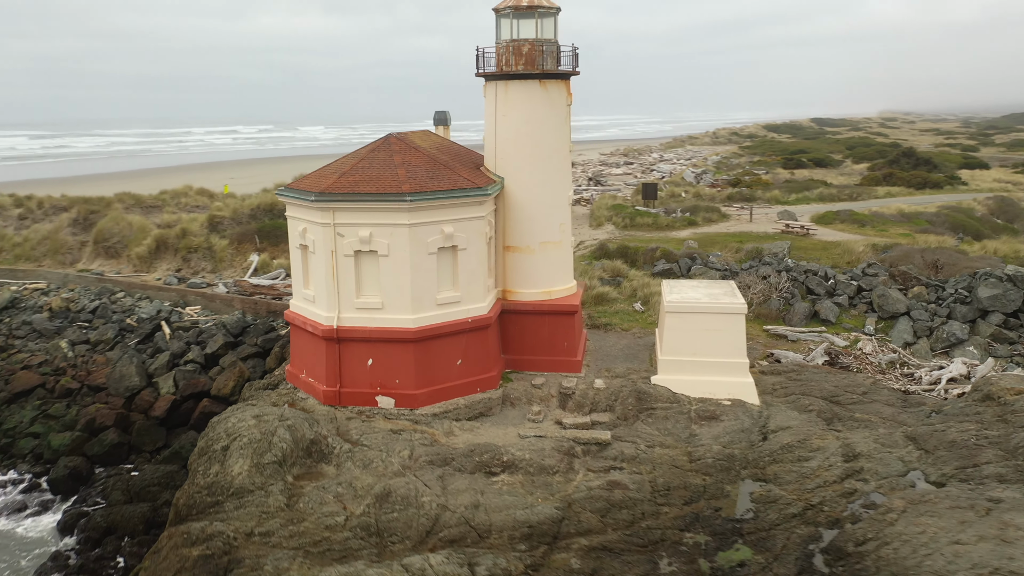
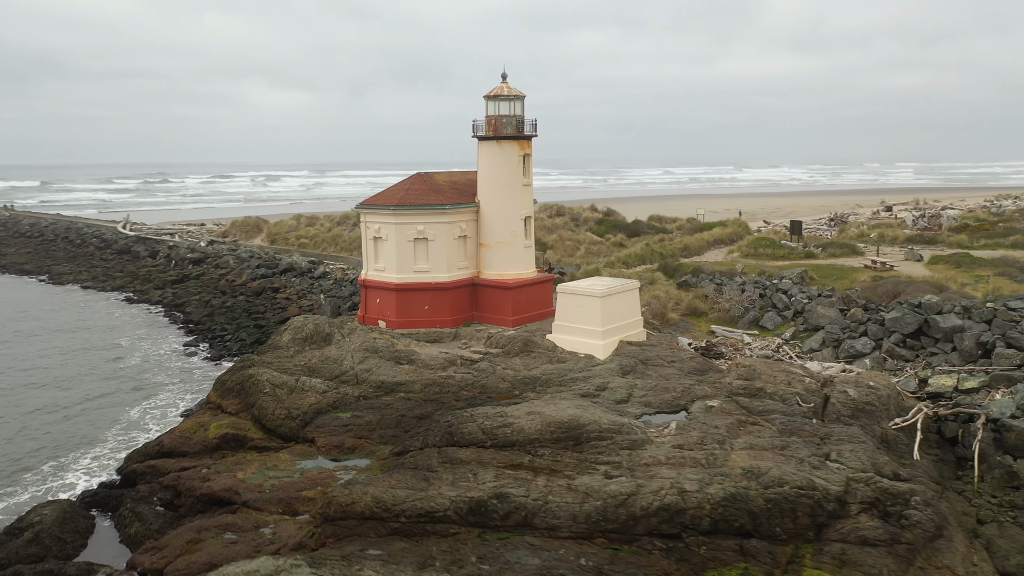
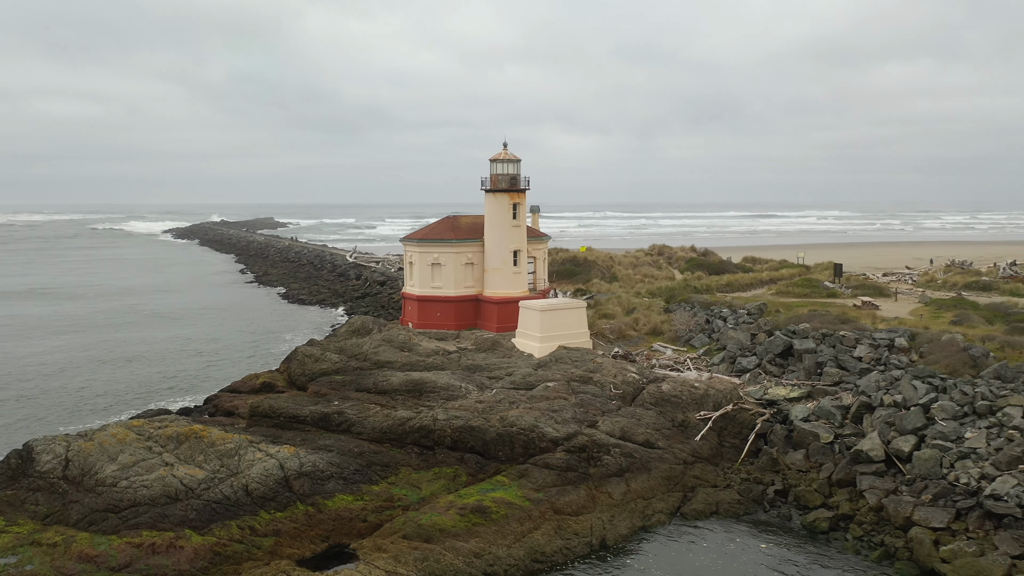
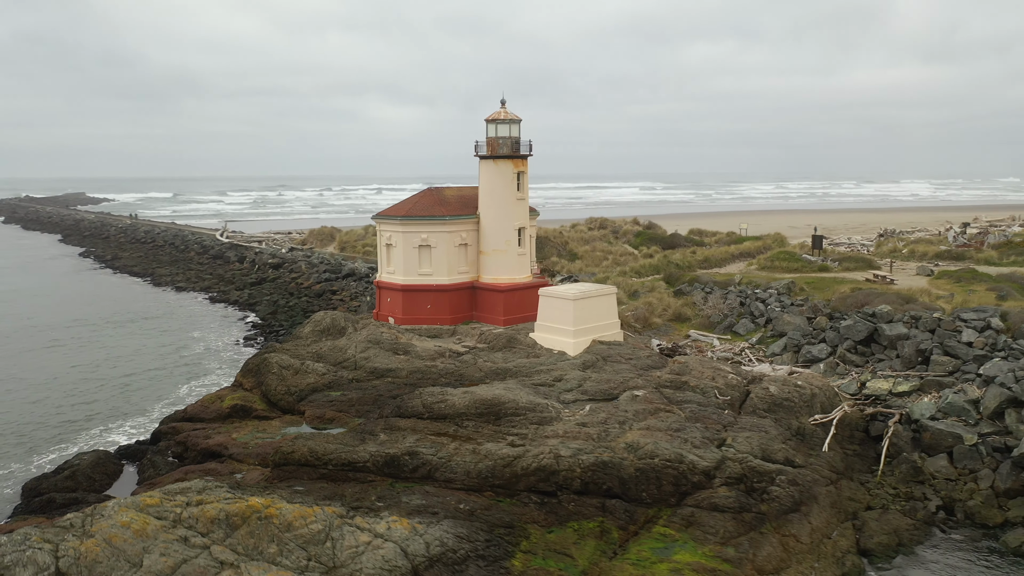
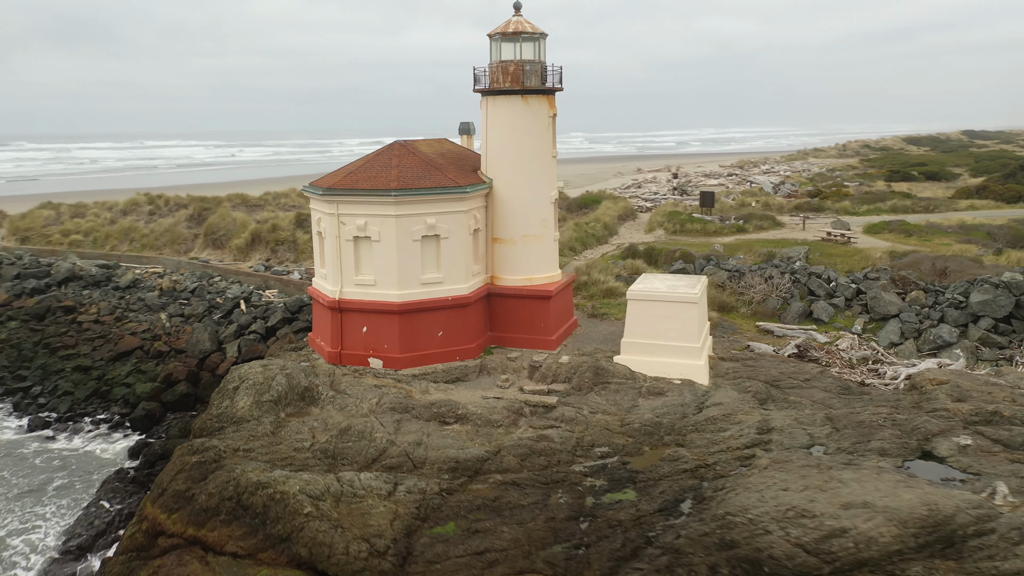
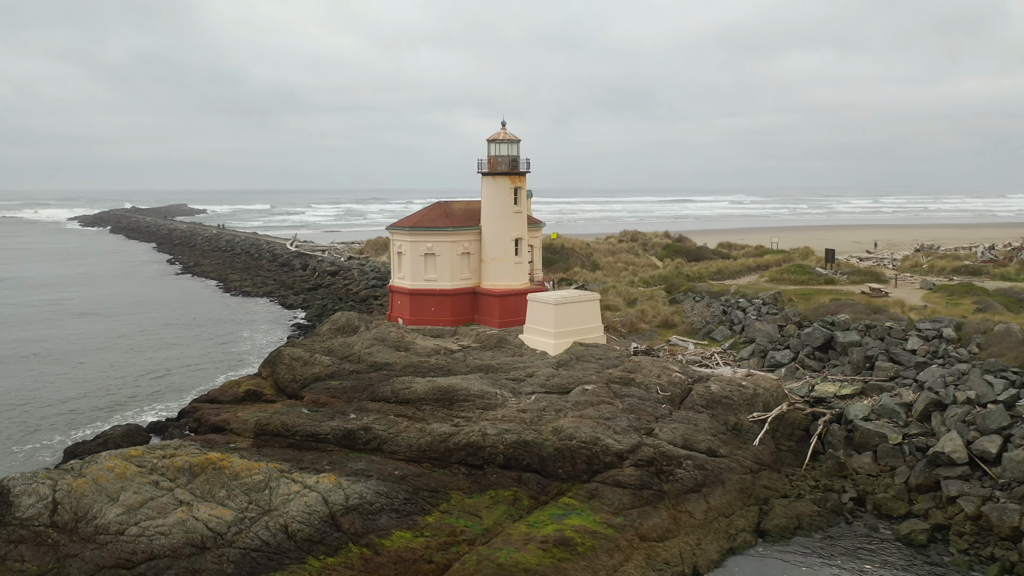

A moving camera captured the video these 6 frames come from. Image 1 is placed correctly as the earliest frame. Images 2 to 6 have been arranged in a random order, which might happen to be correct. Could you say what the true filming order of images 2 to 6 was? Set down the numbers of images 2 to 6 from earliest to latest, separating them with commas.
5, 2, 4, 6, 3
